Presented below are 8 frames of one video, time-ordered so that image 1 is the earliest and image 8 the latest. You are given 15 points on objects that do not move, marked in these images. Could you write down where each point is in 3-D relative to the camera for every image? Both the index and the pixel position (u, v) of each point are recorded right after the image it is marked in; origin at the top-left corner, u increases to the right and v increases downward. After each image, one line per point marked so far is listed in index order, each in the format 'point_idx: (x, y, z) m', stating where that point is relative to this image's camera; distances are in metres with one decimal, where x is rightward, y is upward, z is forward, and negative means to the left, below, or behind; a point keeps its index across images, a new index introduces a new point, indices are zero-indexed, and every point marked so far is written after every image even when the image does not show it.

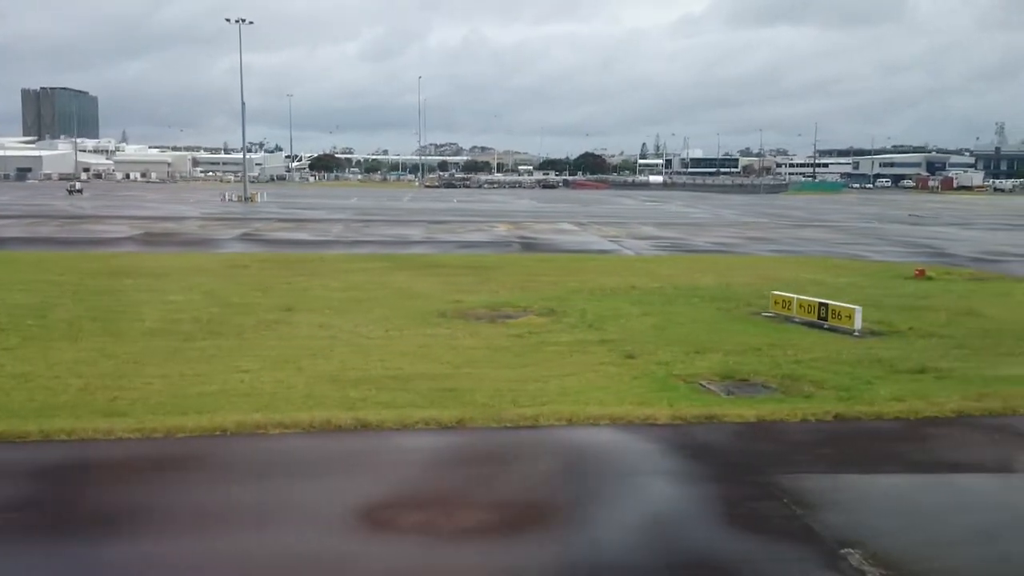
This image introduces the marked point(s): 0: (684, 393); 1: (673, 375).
0: (+3.0, -1.8, +13.3) m
1: (+3.1, -1.6, +14.5) m
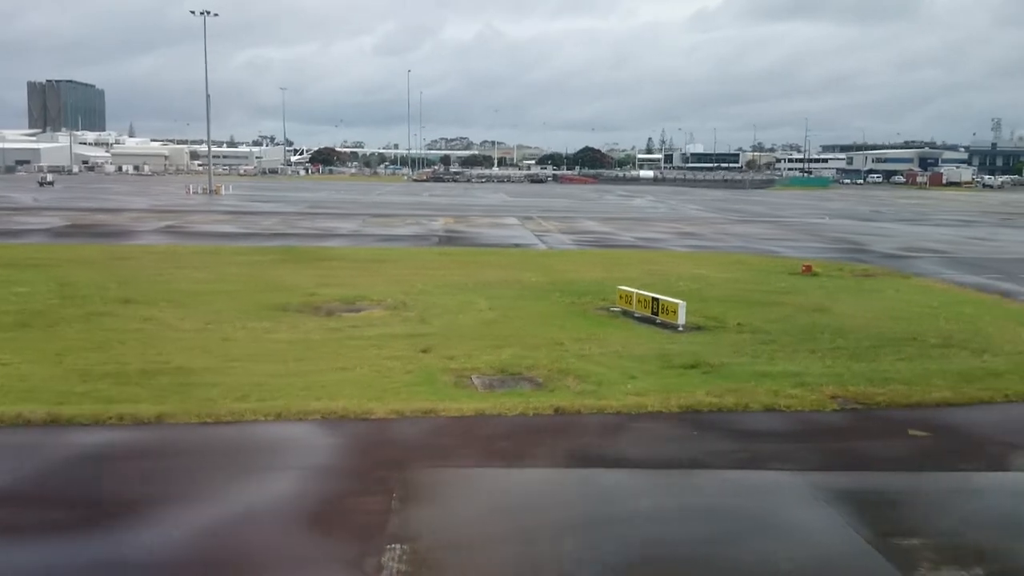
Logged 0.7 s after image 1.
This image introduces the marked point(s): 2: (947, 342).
0: (-1.3, -1.7, +13.1) m
1: (-1.2, -1.5, +14.3) m
2: (+9.4, -1.2, +16.7) m
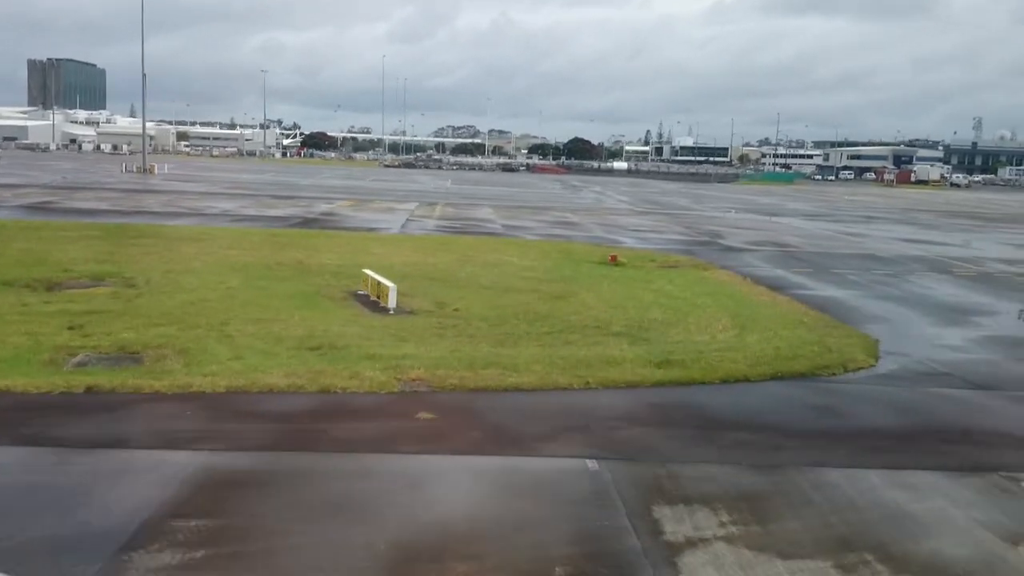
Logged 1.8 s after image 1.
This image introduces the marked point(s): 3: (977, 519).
0: (-8.3, -1.3, +12.8) m
1: (-8.2, -1.1, +14.1) m
2: (+2.4, -1.0, +16.6) m
3: (+4.9, -2.4, +8.1) m
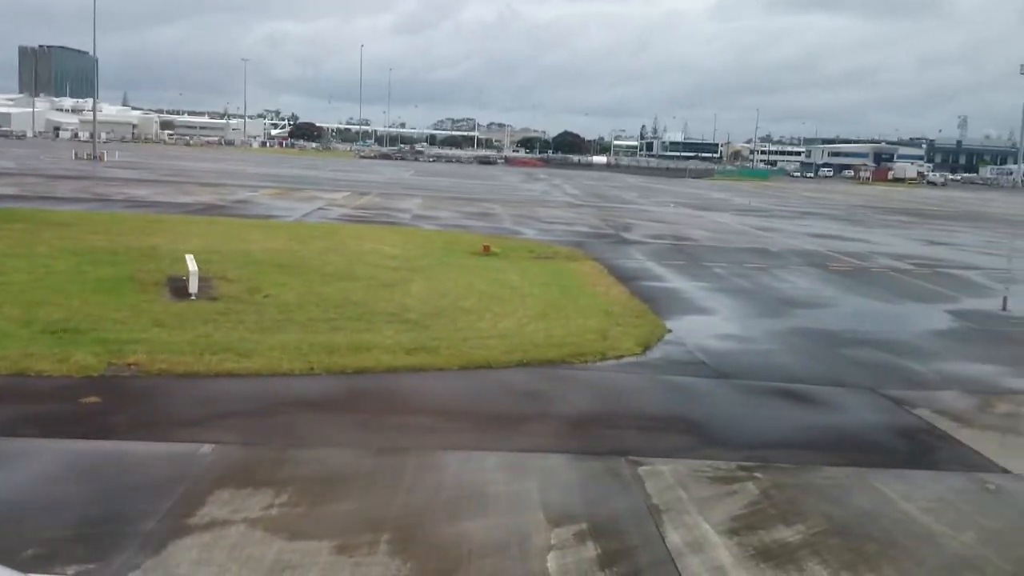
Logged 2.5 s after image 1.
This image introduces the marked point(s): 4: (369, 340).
0: (-12.8, -0.9, +12.5) m
1: (-12.7, -0.7, +13.7) m
2: (-2.2, -0.7, +16.3) m
3: (+0.3, -2.2, +7.8) m
4: (-2.7, -1.0, +14.3) m
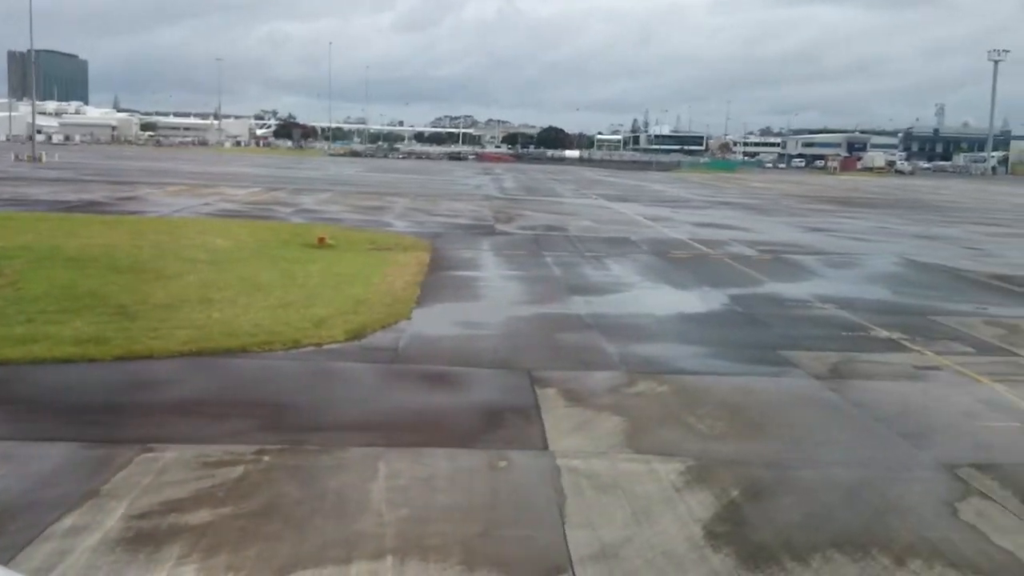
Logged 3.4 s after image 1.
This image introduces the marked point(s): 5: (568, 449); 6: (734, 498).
0: (-18.6, -0.9, +12.1) m
1: (-18.5, -0.7, +13.3) m
2: (-8.1, -0.5, +16.1) m
3: (-5.4, -2.0, +7.7) m
4: (-8.5, -0.8, +14.1) m
5: (+0.7, -2.0, +9.6) m
6: (+2.4, -2.3, +8.3) m
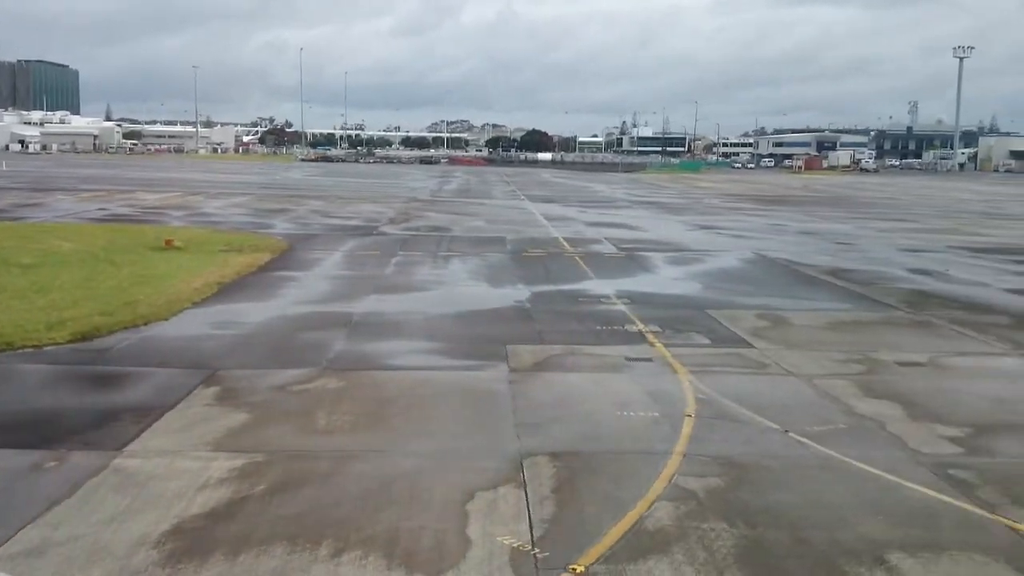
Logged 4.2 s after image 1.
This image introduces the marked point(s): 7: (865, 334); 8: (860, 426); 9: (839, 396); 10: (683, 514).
0: (-23.9, -1.1, +11.7) m
1: (-23.8, -0.9, +12.9) m
2: (-13.4, -0.6, +15.9) m
3: (-10.5, -2.1, +7.5) m
4: (-13.8, -0.9, +13.8) m
5: (-4.5, -2.0, +9.5) m
6: (-2.8, -2.2, +8.3) m
7: (+7.7, -1.0, +16.9) m
8: (+4.9, -2.0, +10.9) m
9: (+5.3, -1.7, +12.3) m
10: (+1.8, -2.4, +8.0) m
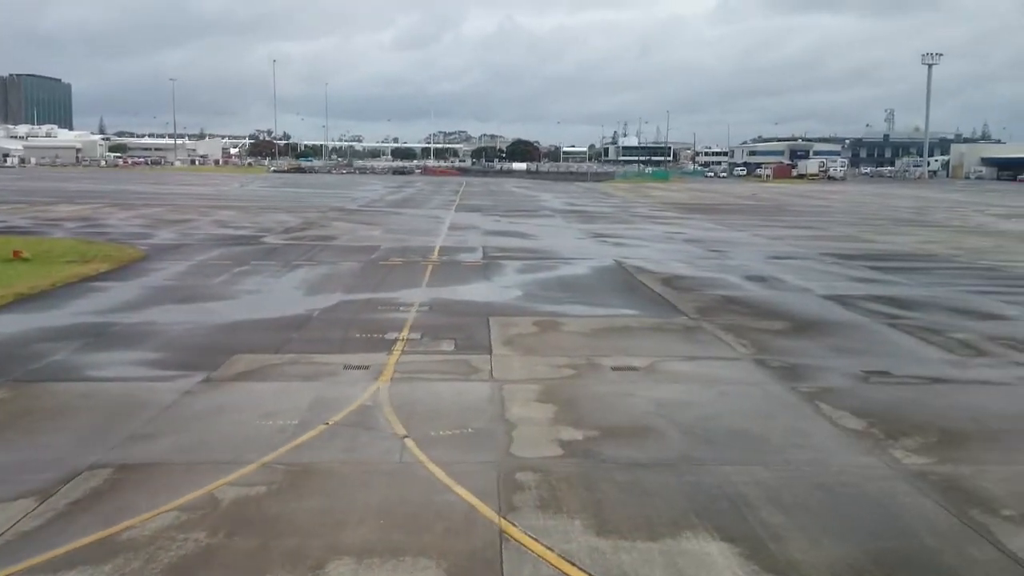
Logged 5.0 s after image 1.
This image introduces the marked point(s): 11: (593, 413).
0: (-29.1, -1.4, +11.2) m
1: (-29.2, -1.2, +12.5) m
2: (-18.8, -0.9, +15.6) m
3: (-15.8, -2.2, +7.2) m
4: (-19.1, -1.2, +13.5) m
5: (-9.8, -2.1, +9.3) m
6: (-8.0, -2.3, +8.1) m
7: (+2.3, -1.2, +16.9) m
8: (-0.3, -2.0, +10.9) m
9: (-0.1, -1.8, +12.3) m
10: (-3.5, -2.4, +7.9) m
11: (+1.3, -1.9, +11.8) m
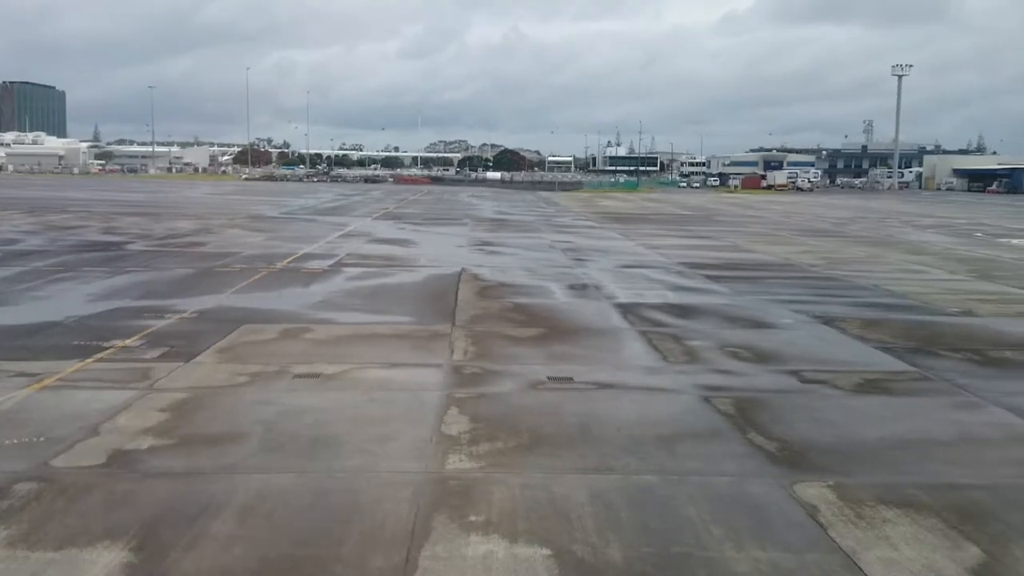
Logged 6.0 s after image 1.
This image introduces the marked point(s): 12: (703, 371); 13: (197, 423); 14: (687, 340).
0: (-35.1, -1.4, +10.6) m
1: (-35.1, -1.2, +11.8) m
2: (-24.8, -0.9, +15.1) m
3: (-21.7, -2.2, +6.8) m
4: (-25.2, -1.2, +13.1) m
5: (-15.7, -2.1, +9.0) m
6: (-13.9, -2.3, +7.8) m
7: (-3.7, -1.3, +16.8) m
8: (-6.3, -2.1, +10.7) m
9: (-6.0, -1.9, +12.2) m
10: (-9.4, -2.5, +7.7) m
11: (-4.7, -2.0, +11.7) m
12: (+3.9, -1.7, +15.4) m
13: (-4.7, -2.0, +11.6) m
14: (+4.1, -1.2, +17.9) m
